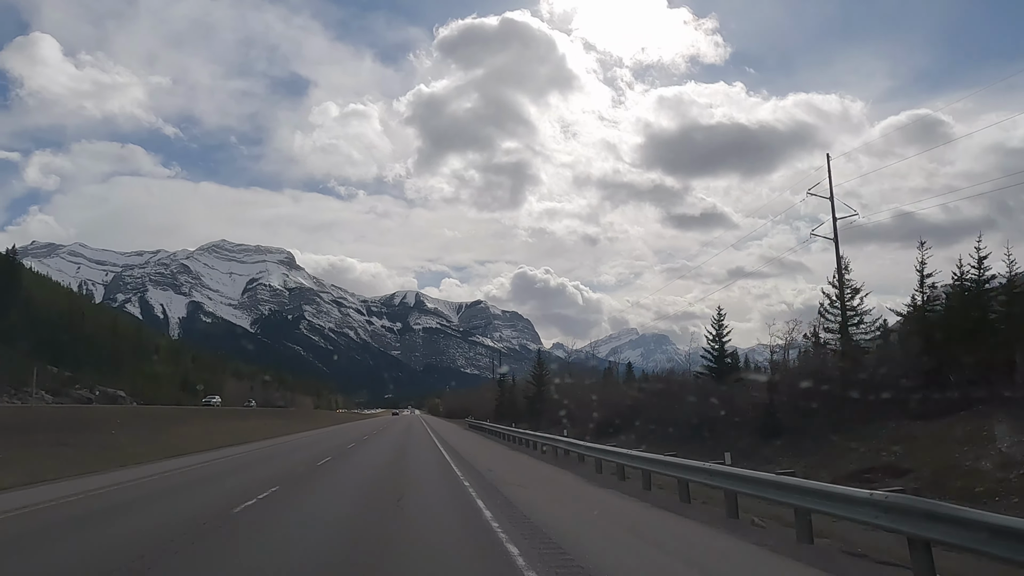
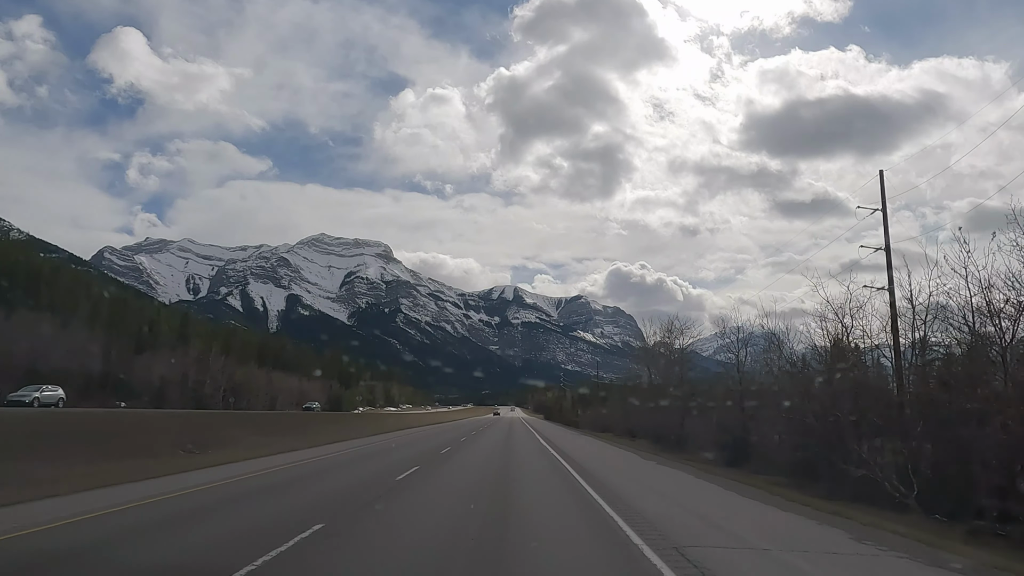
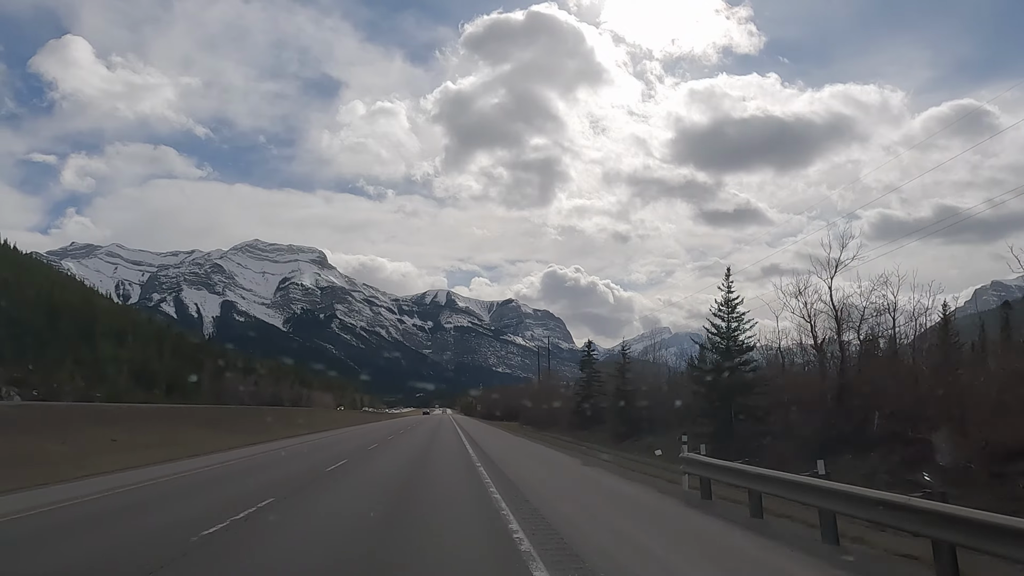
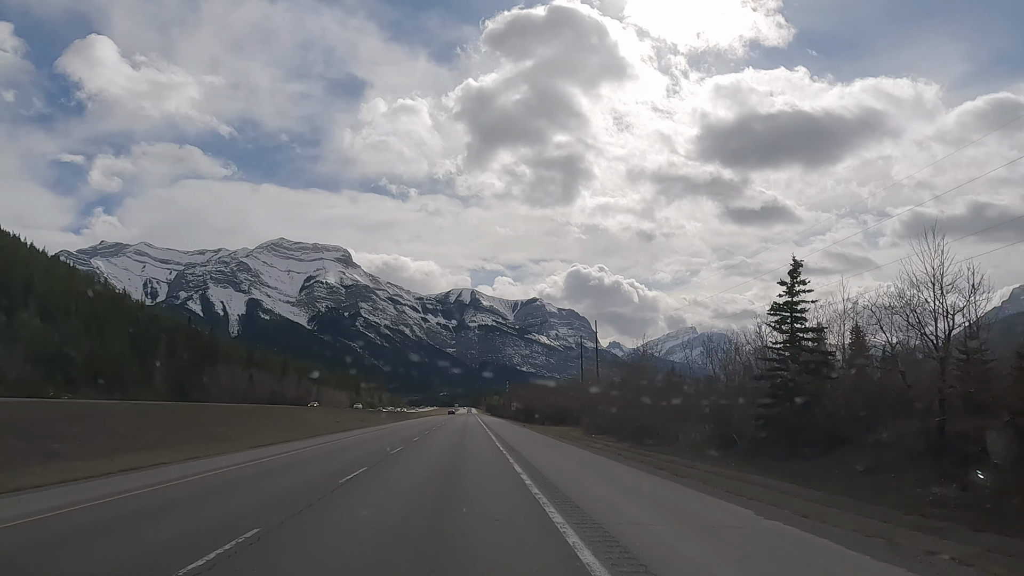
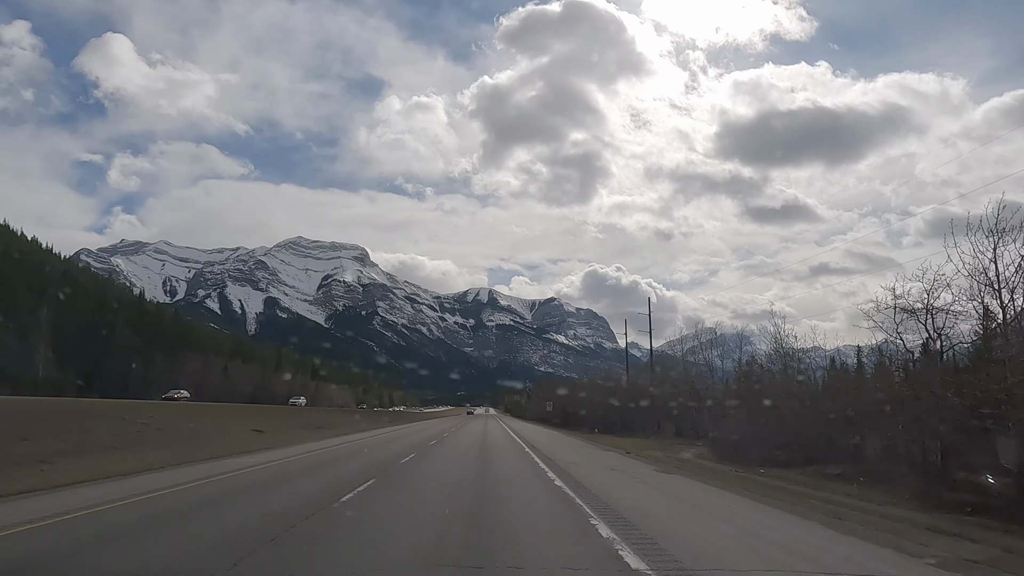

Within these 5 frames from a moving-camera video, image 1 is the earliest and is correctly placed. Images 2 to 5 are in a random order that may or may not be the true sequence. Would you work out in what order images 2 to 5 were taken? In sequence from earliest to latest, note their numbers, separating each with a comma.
3, 4, 5, 2
